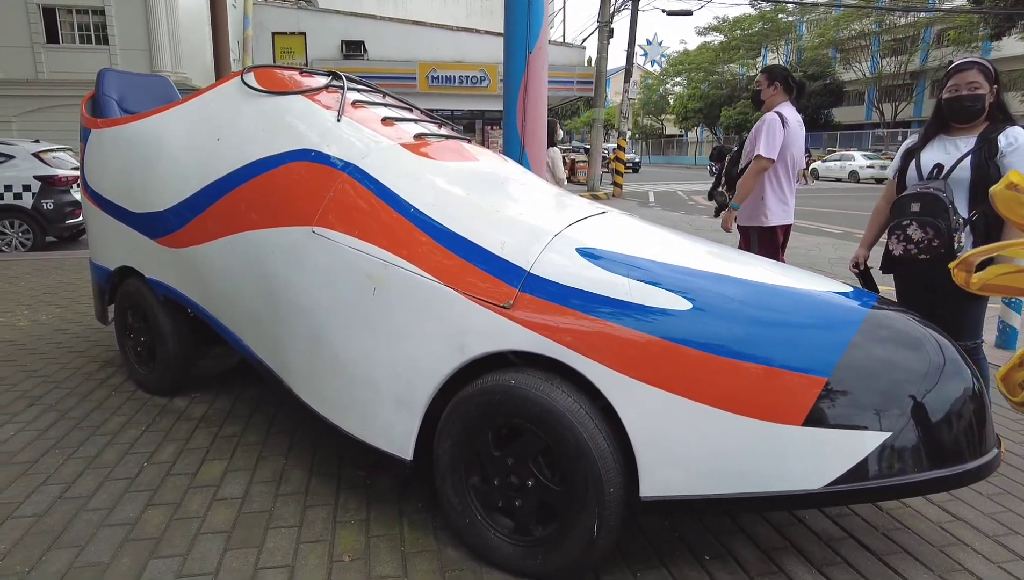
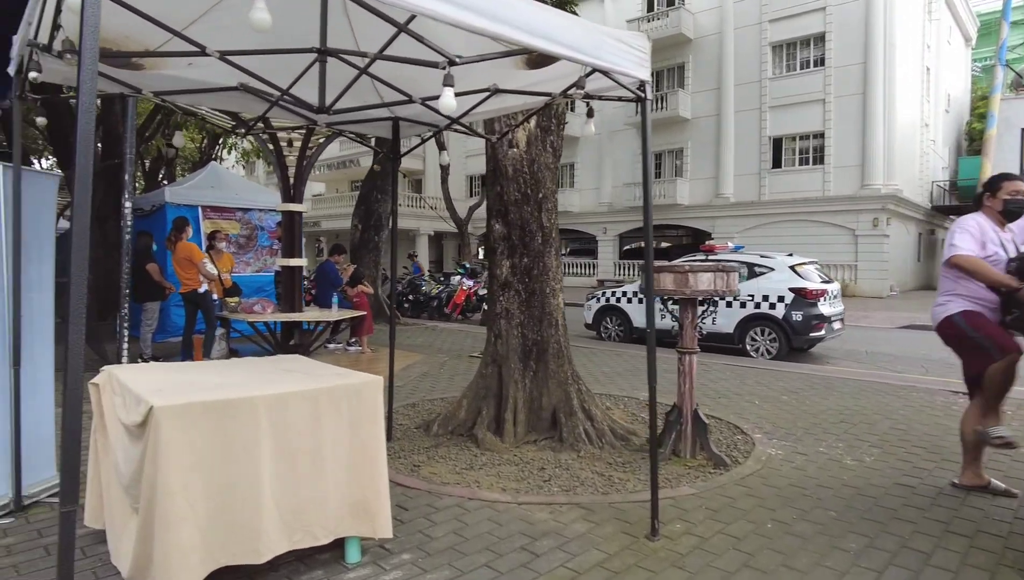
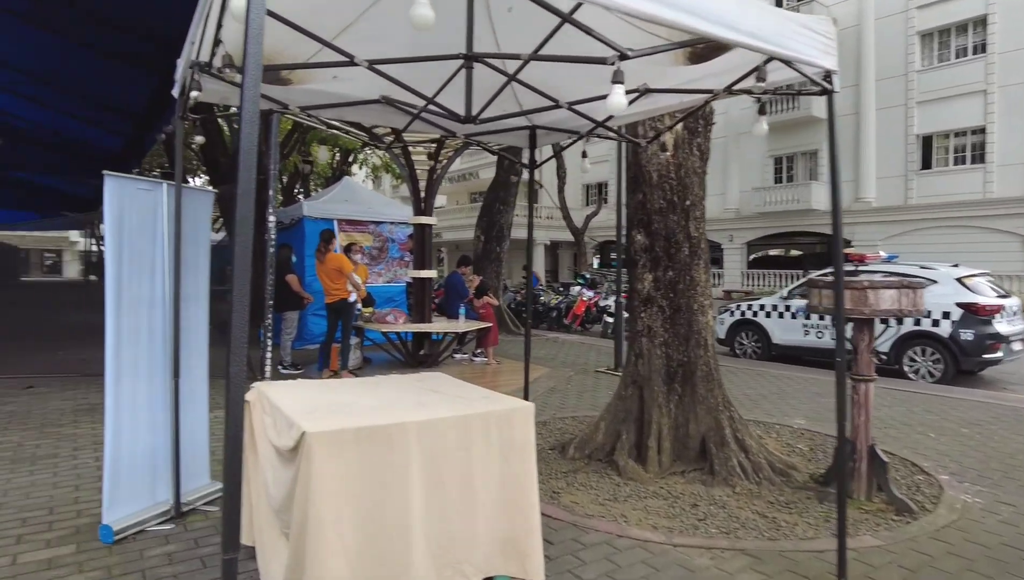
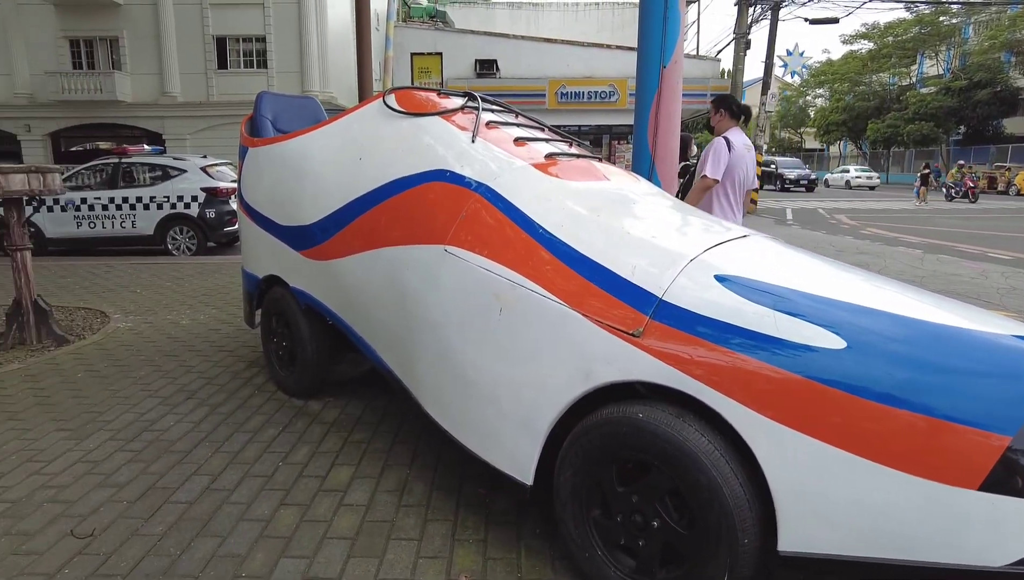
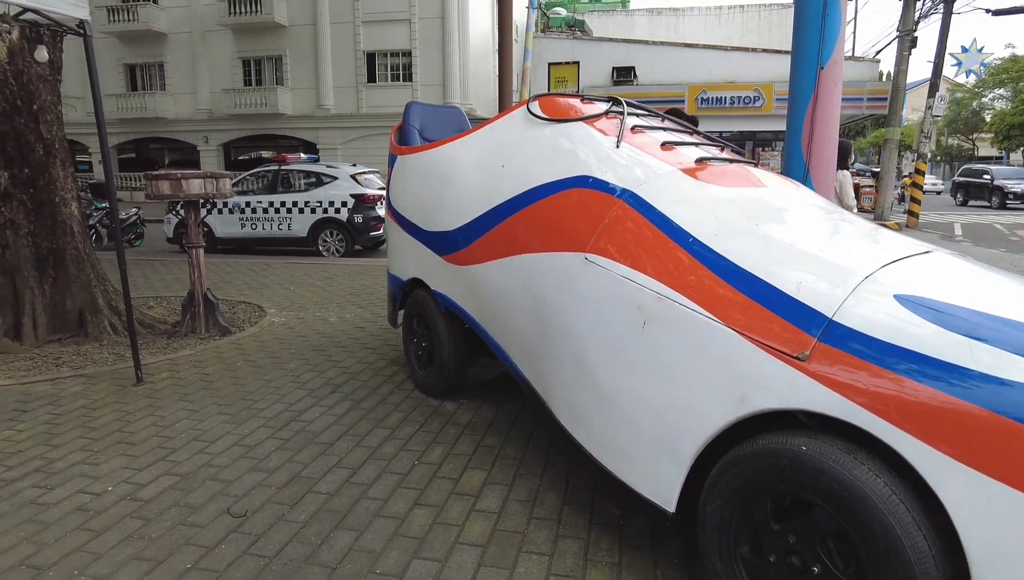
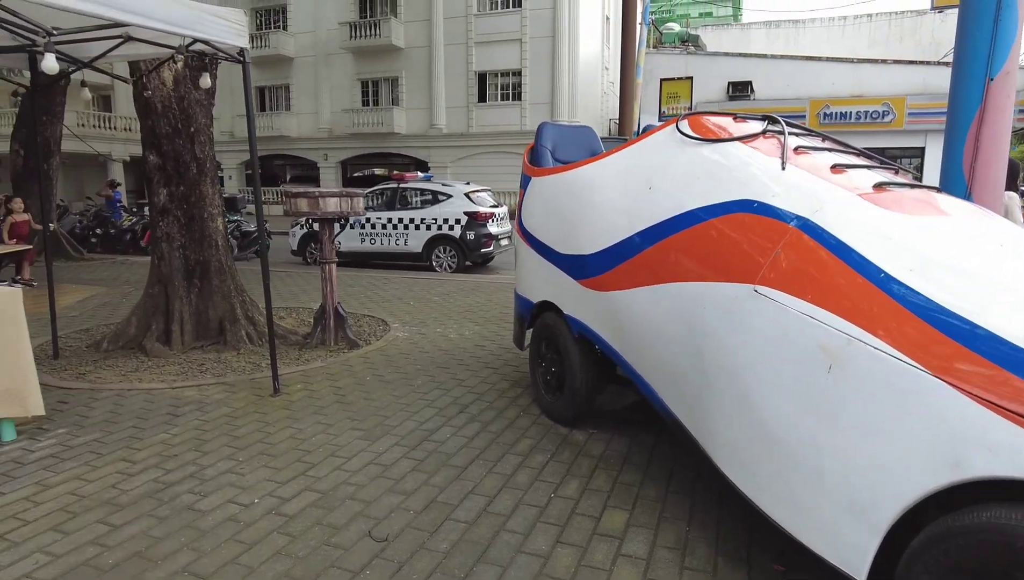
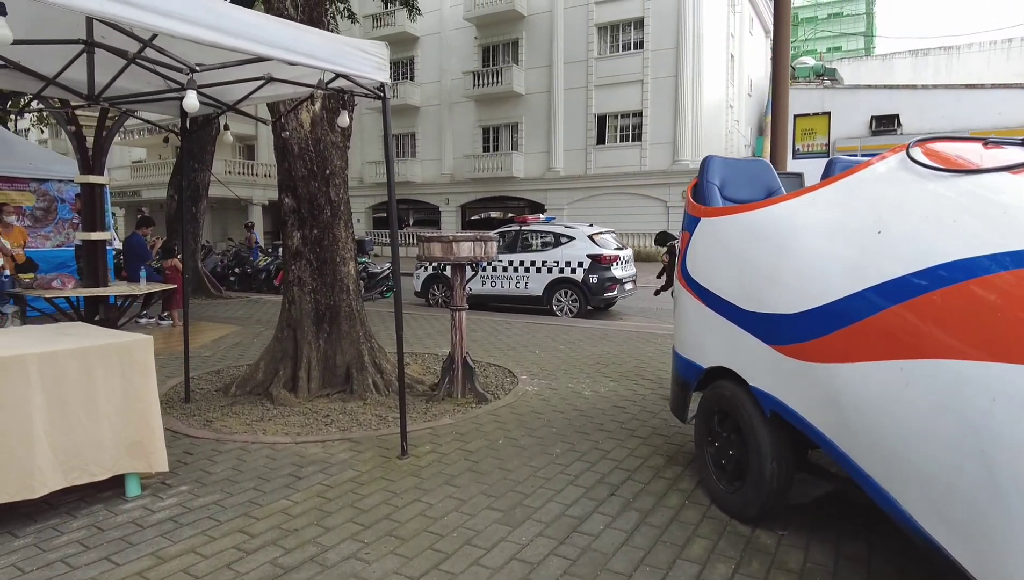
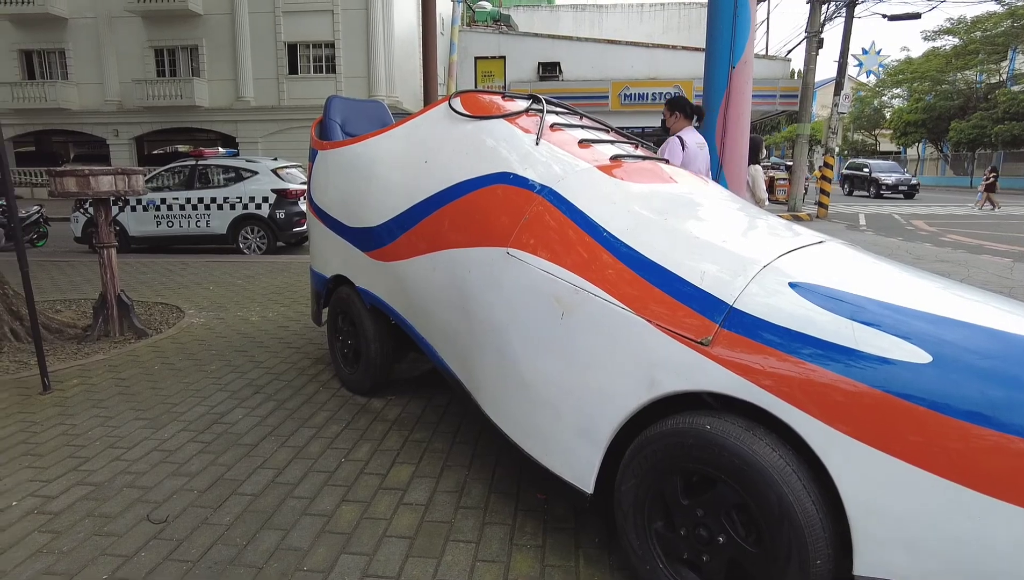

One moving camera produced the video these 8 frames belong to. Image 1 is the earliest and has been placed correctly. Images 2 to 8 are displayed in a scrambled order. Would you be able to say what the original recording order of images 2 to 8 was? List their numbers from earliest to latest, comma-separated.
4, 8, 5, 6, 7, 2, 3
